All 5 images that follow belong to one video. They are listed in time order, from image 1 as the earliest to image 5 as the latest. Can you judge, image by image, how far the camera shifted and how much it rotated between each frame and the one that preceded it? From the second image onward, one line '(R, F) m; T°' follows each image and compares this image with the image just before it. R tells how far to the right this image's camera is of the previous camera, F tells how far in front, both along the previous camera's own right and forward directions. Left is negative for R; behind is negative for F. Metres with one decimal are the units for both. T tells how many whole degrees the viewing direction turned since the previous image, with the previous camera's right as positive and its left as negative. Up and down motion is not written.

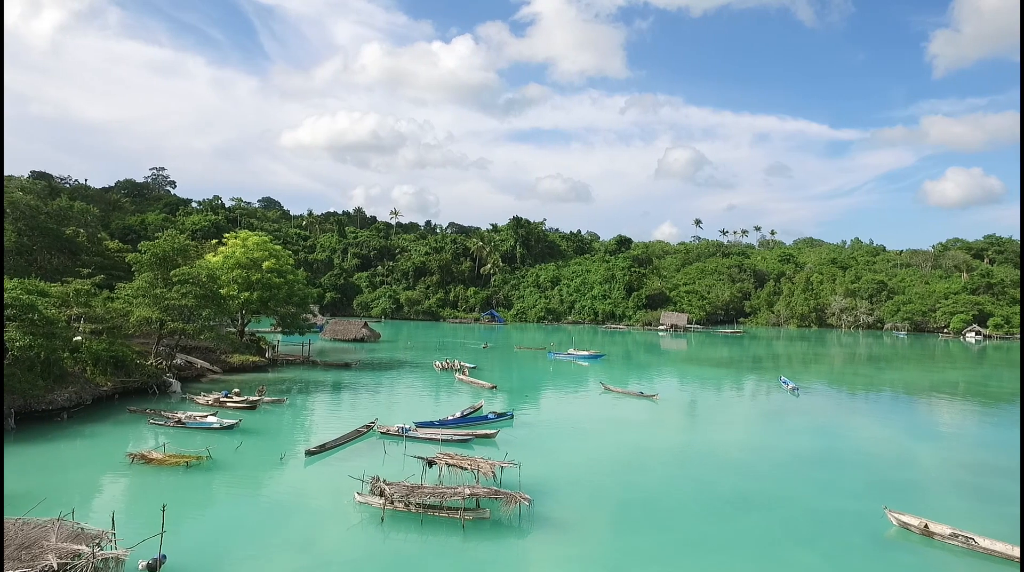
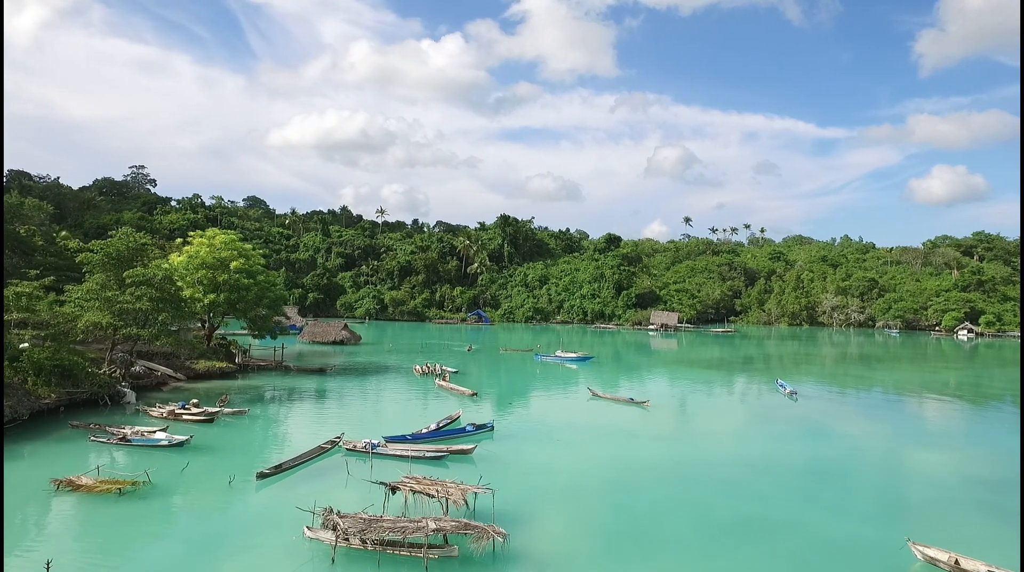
(+0.2, +1.1) m; +1°
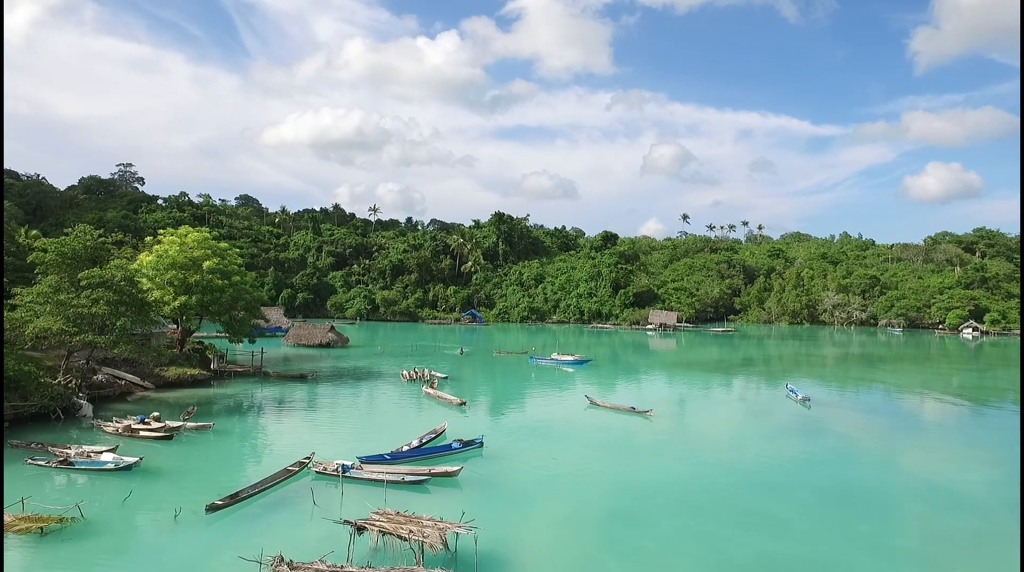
(+0.1, +1.3) m; 0°
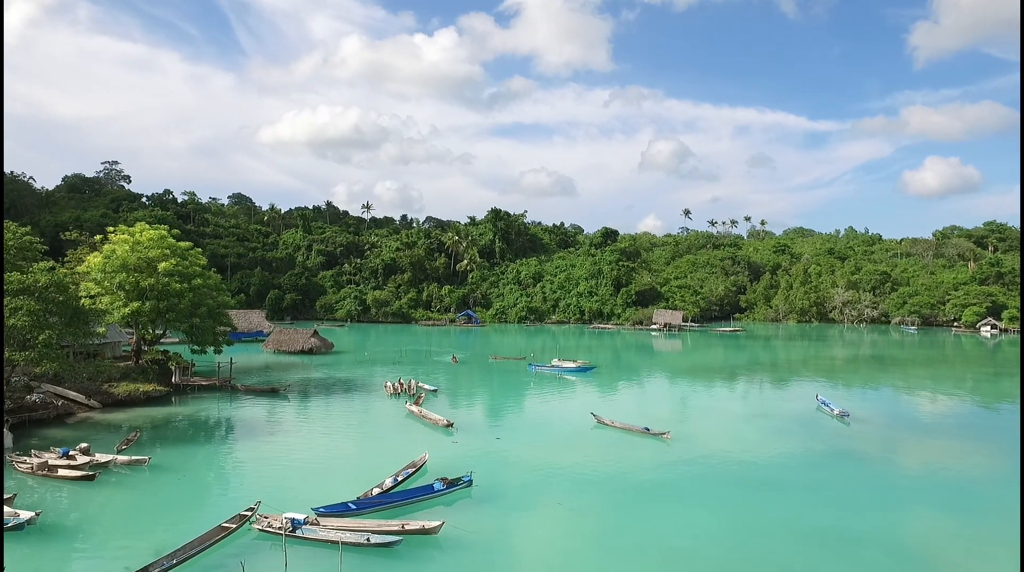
(+0.1, +2.2) m; 0°
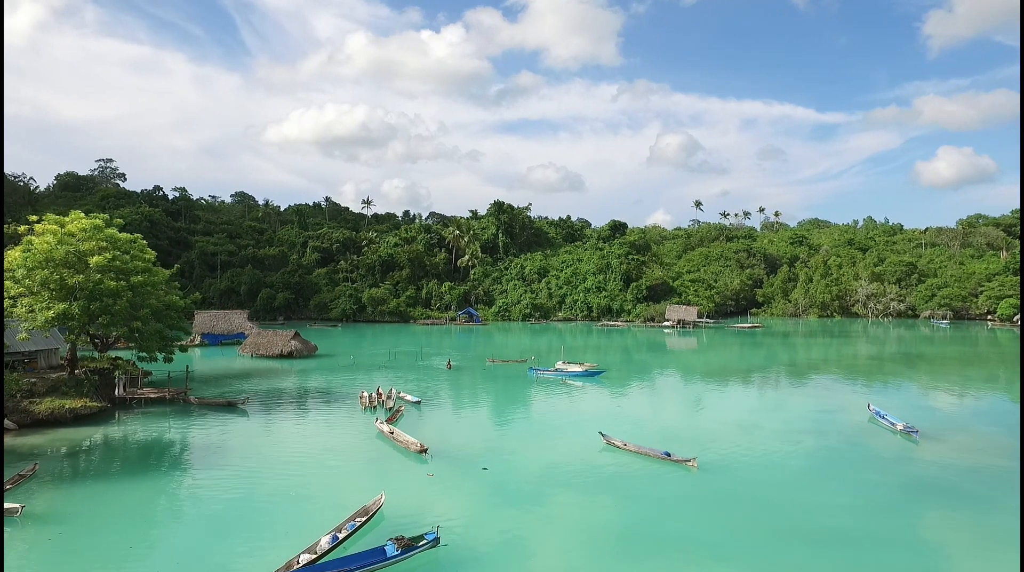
(+0.4, +2.6) m; -1°
